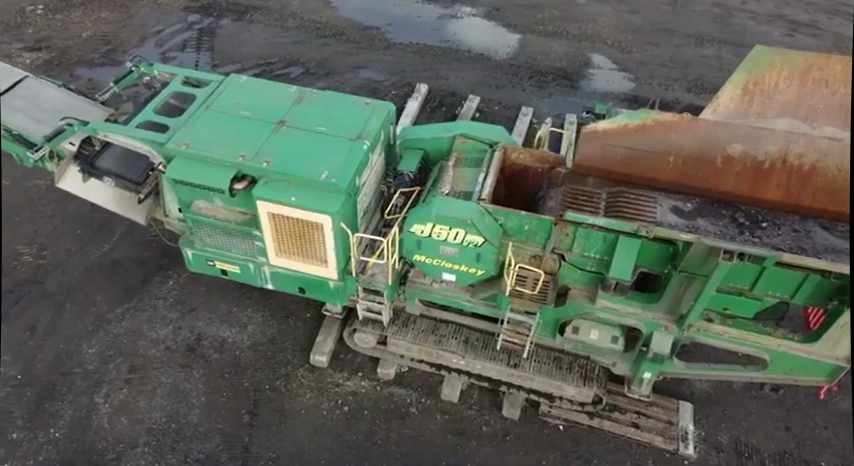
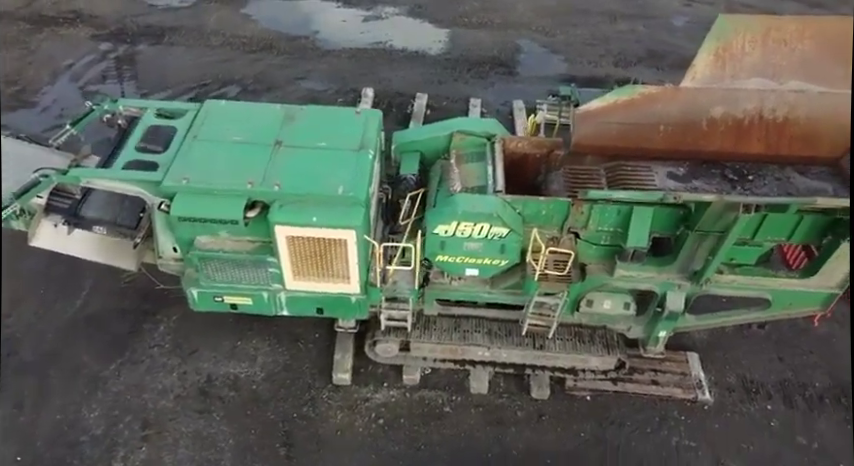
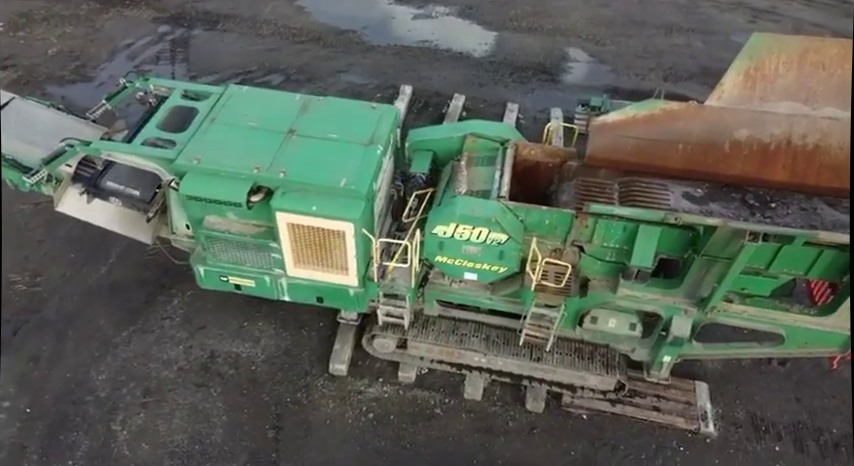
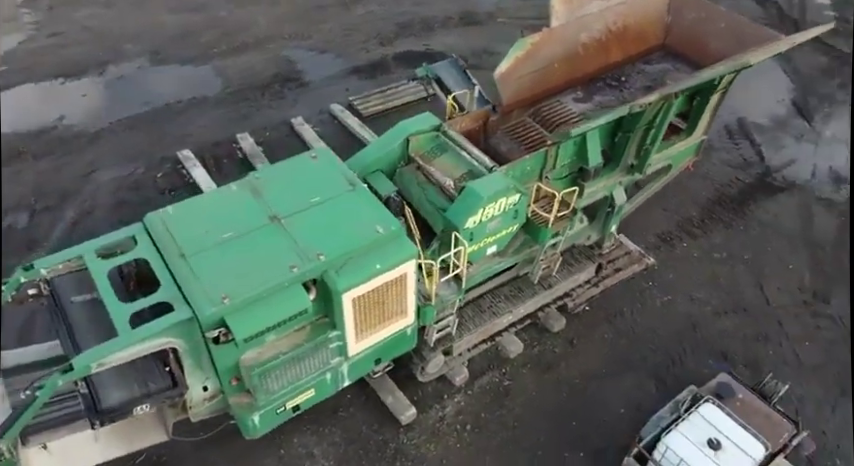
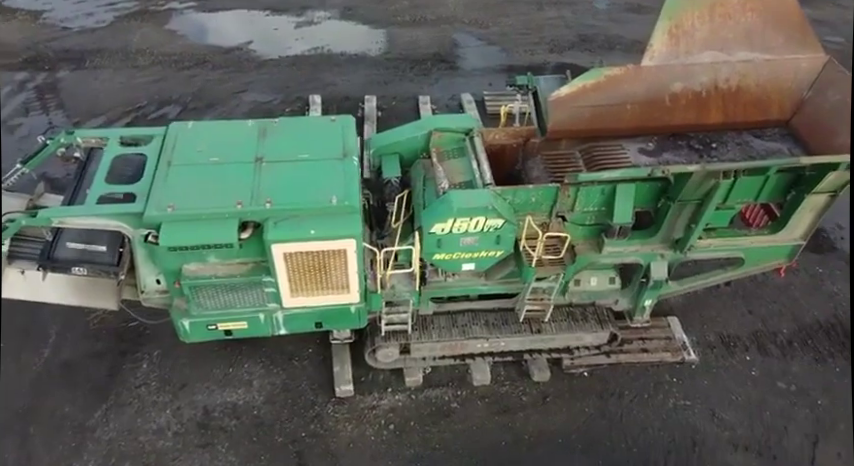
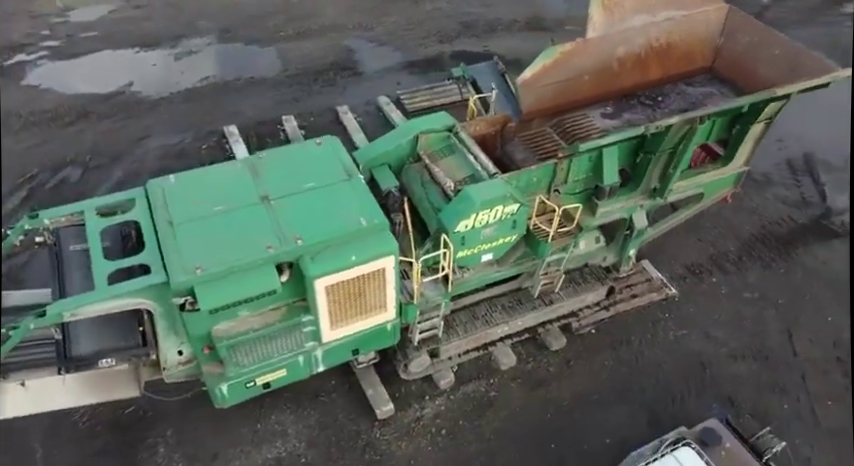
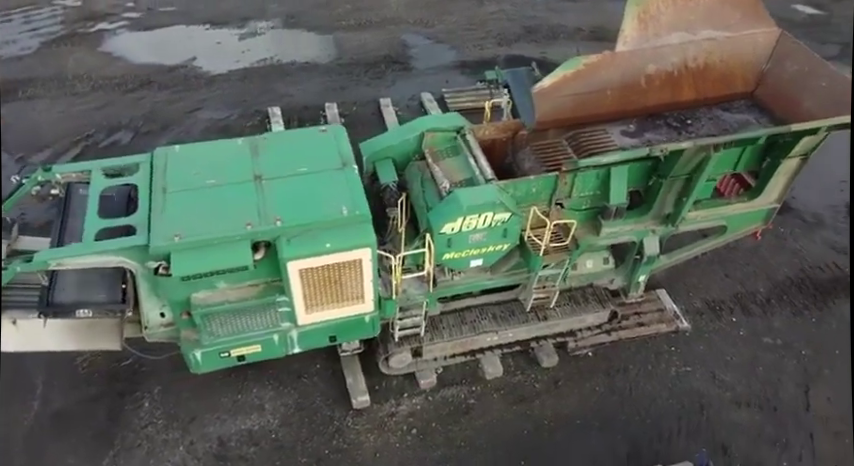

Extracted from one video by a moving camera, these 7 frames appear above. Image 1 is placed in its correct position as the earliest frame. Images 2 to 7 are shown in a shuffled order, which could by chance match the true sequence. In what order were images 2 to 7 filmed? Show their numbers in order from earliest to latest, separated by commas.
3, 2, 5, 7, 6, 4
